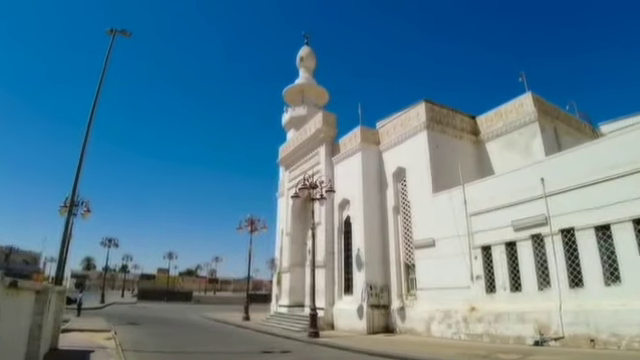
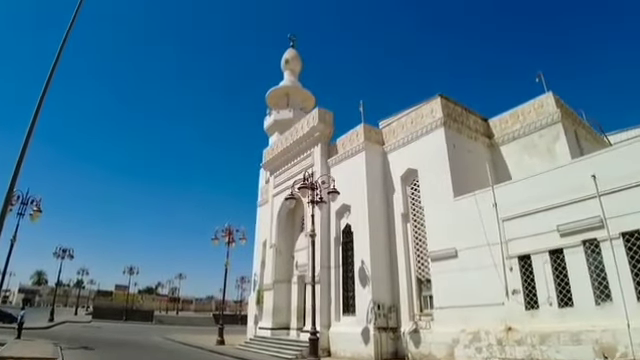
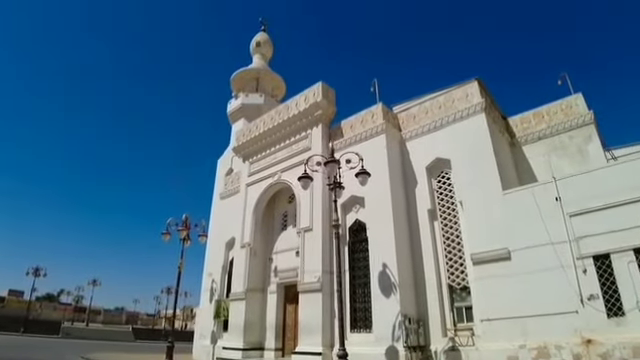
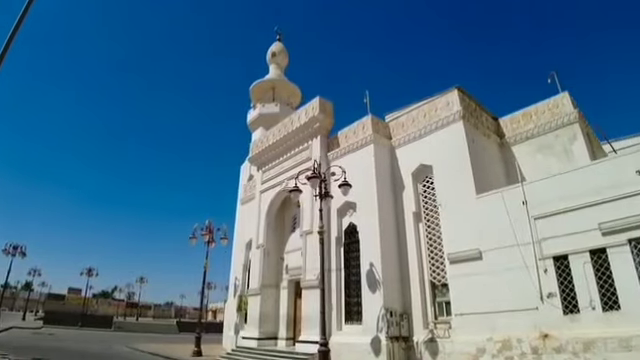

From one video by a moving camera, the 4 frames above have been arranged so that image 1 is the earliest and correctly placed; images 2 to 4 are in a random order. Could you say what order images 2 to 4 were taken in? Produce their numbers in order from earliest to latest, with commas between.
2, 4, 3
